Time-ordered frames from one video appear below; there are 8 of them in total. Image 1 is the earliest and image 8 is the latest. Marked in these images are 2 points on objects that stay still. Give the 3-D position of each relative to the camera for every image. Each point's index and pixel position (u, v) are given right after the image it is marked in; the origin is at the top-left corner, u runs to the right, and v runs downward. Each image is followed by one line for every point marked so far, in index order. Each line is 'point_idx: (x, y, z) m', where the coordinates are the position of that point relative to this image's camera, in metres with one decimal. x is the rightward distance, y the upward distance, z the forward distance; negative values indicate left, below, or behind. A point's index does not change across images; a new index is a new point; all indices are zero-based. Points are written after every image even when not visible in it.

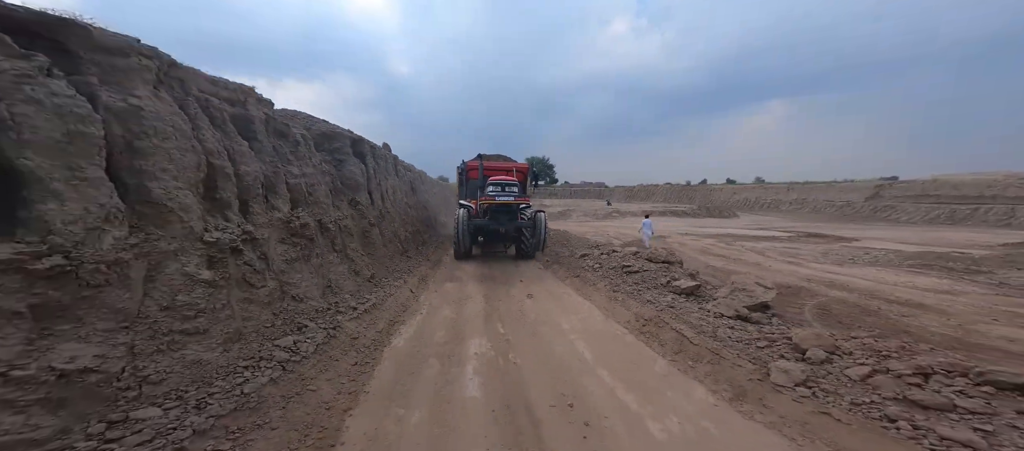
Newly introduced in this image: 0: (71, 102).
0: (-3.4, +1.1, +2.8) m
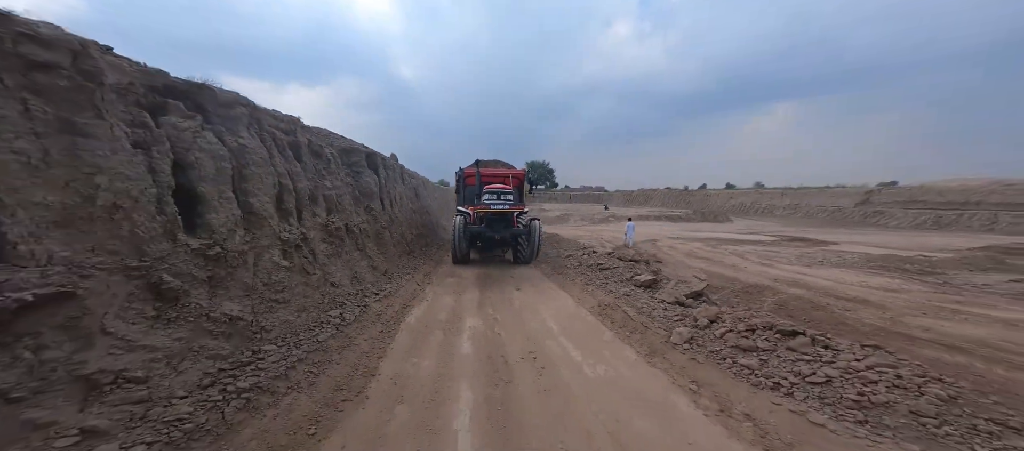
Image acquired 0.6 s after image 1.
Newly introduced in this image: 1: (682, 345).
0: (-3.7, +1.1, +4.4) m
1: (+2.4, -1.7, +5.1) m
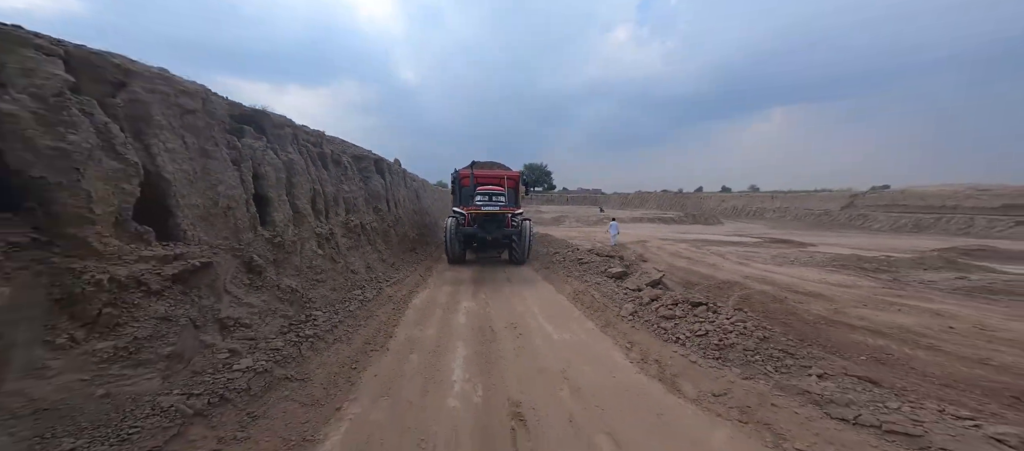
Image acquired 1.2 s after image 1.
0: (-3.9, +1.1, +5.9) m
1: (+2.1, -1.7, +6.6) m
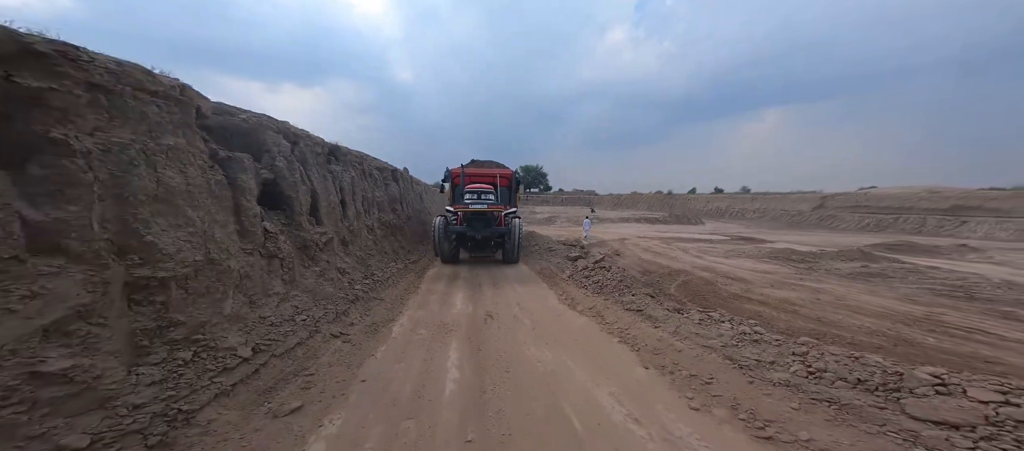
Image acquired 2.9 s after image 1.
0: (-4.4, +1.3, +9.6) m
1: (+1.5, -1.6, +10.4) m
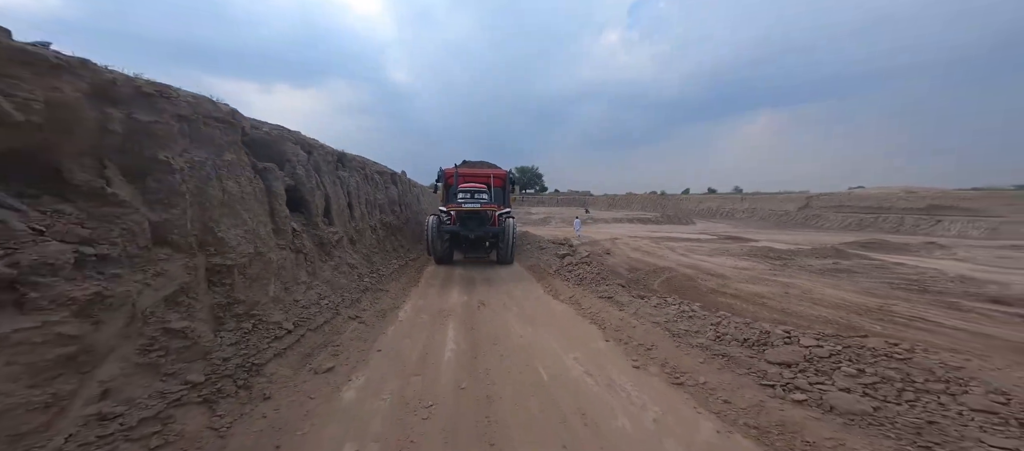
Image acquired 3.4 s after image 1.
0: (-4.7, +1.3, +10.6) m
1: (+1.3, -1.6, +11.4) m
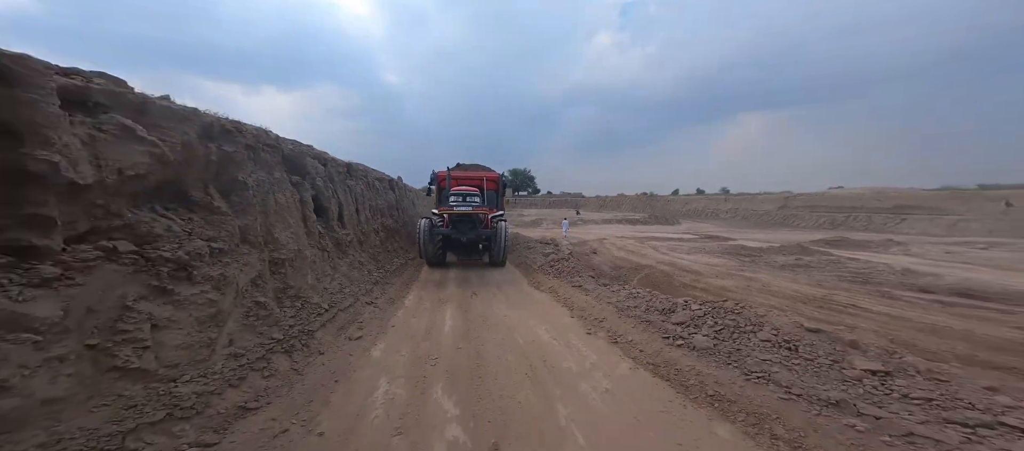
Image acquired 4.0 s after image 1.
0: (-5.1, +1.2, +12.0) m
1: (+0.9, -1.6, +13.0) m
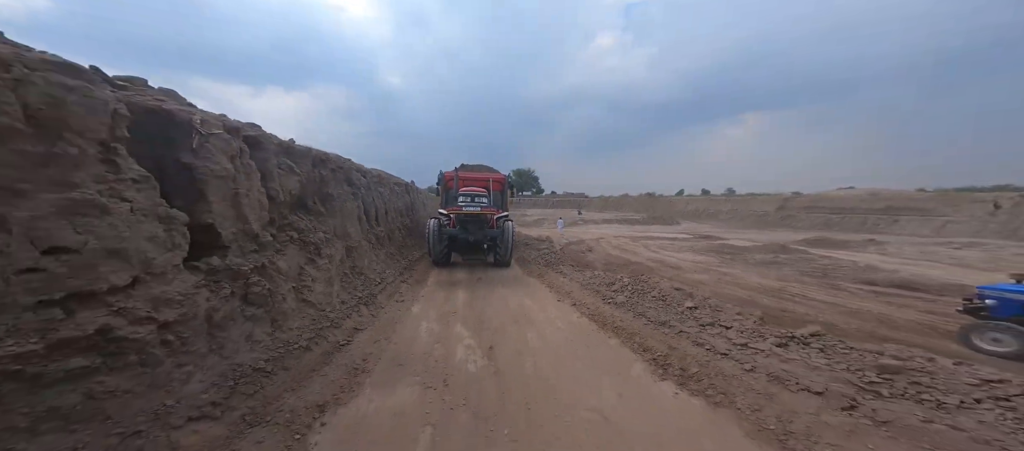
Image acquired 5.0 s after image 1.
0: (-5.1, +1.2, +14.6) m
1: (+0.9, -1.6, +15.5) m
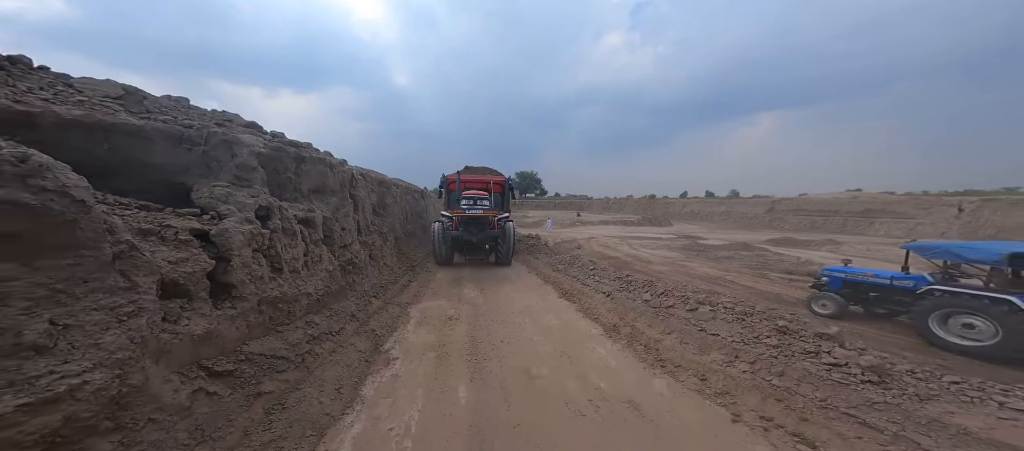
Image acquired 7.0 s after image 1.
0: (-5.4, +1.3, +19.3) m
1: (+0.6, -1.6, +20.0) m
